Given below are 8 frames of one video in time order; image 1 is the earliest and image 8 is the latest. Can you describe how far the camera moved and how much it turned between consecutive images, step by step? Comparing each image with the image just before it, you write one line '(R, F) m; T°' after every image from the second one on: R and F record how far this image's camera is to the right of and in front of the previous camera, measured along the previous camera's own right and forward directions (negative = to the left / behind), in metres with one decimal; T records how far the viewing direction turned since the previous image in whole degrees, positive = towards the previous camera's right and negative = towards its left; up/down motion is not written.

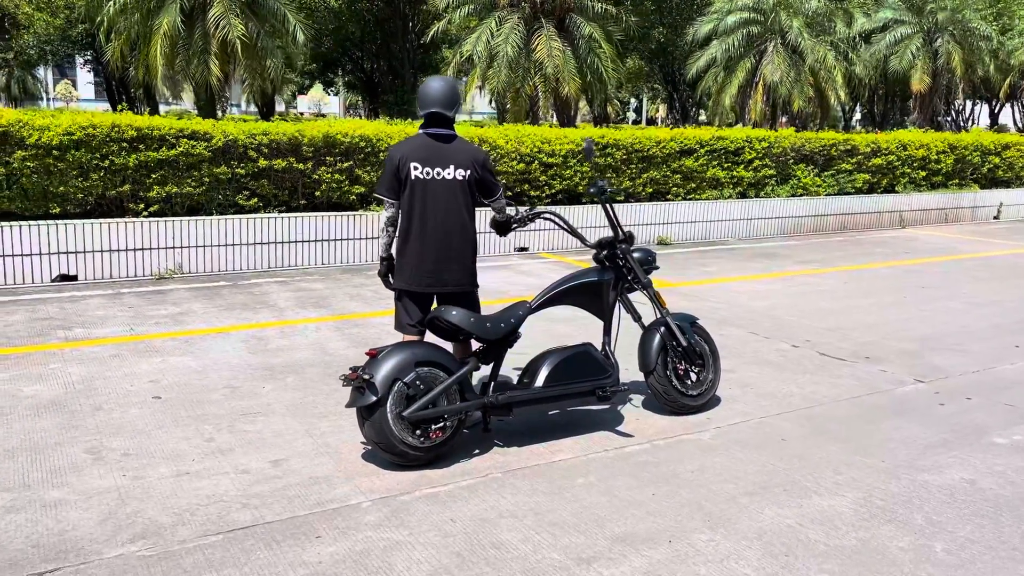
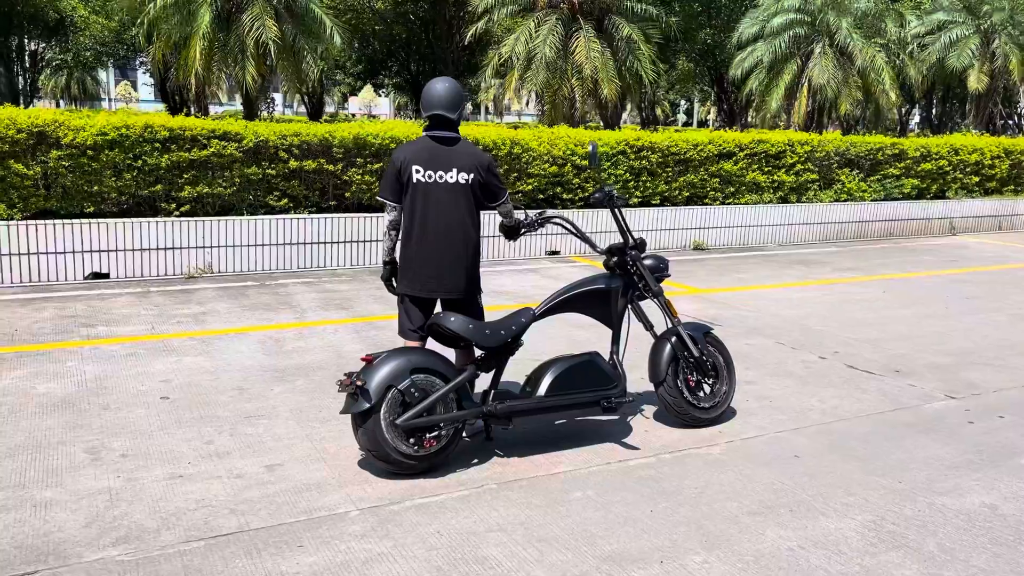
(+0.2, +0.1) m; -3°
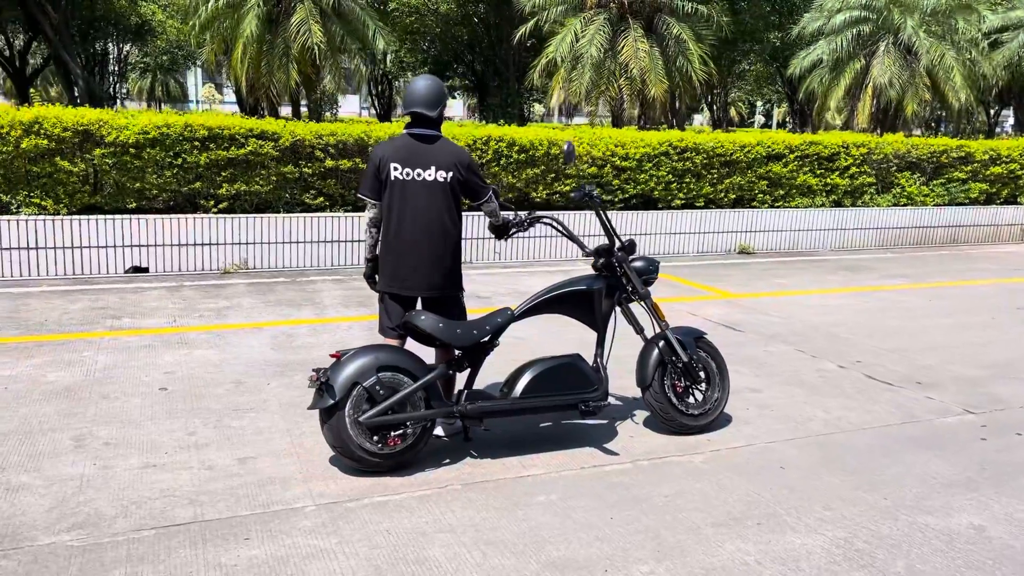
(+0.4, +0.1) m; -5°
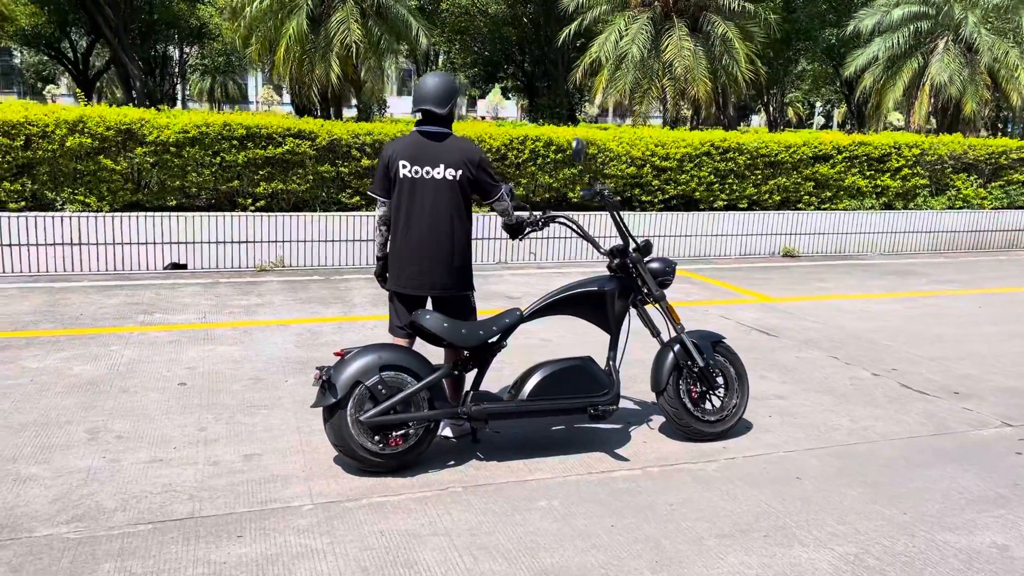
(+0.2, +0.1) m; -4°
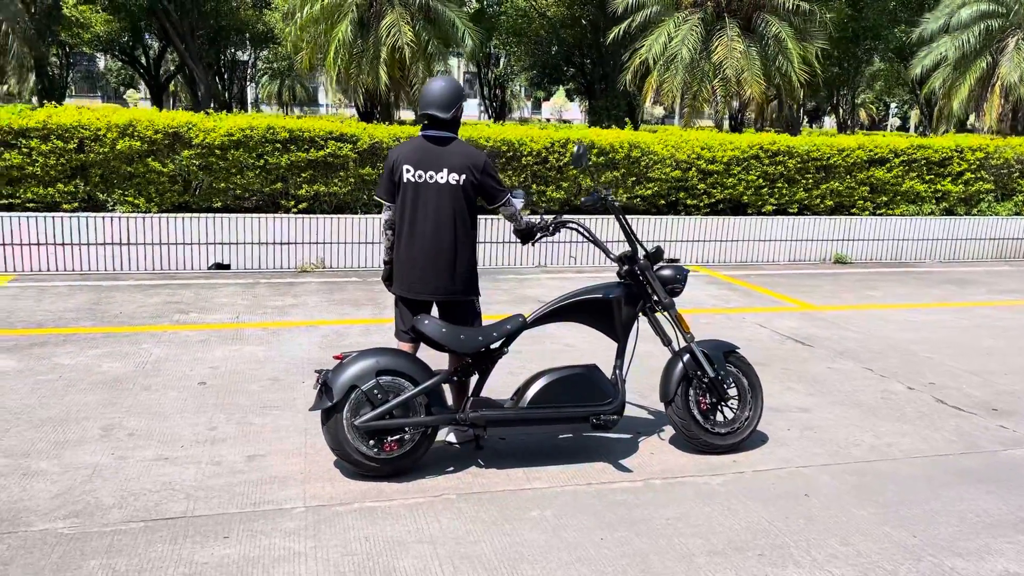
(+0.3, +0.1) m; -4°
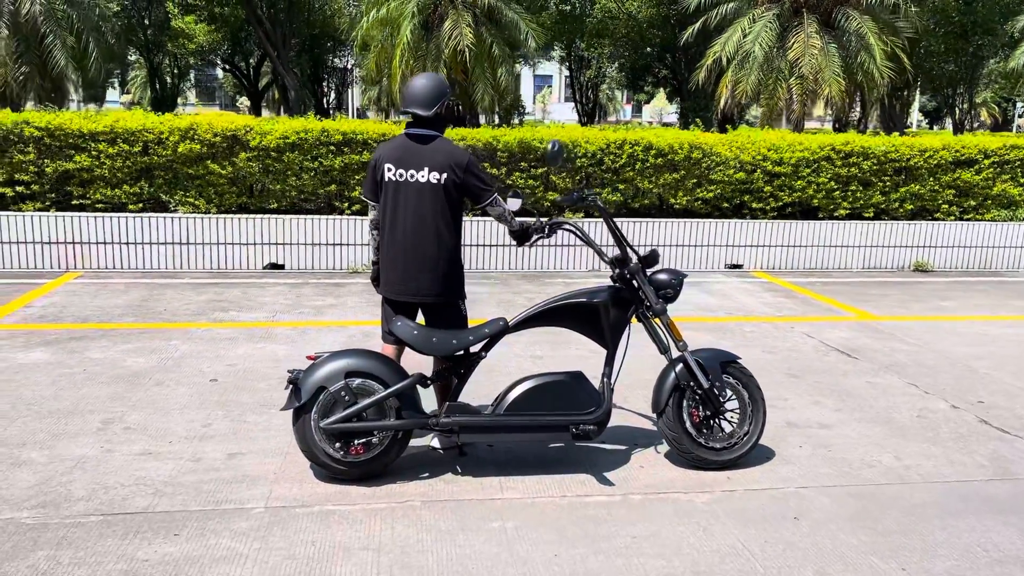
(+0.5, +0.2) m; -7°
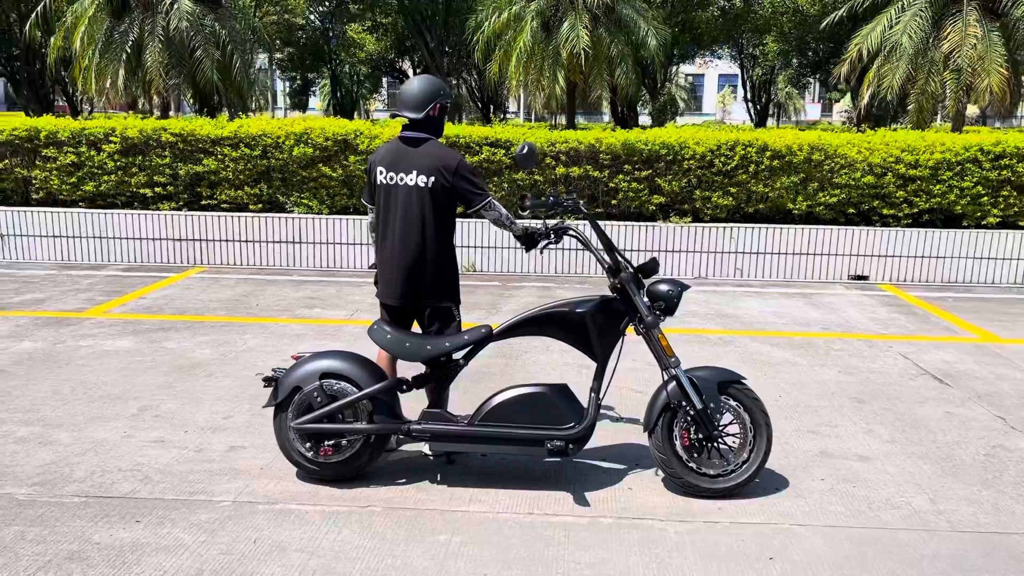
(+0.8, +0.2) m; -12°
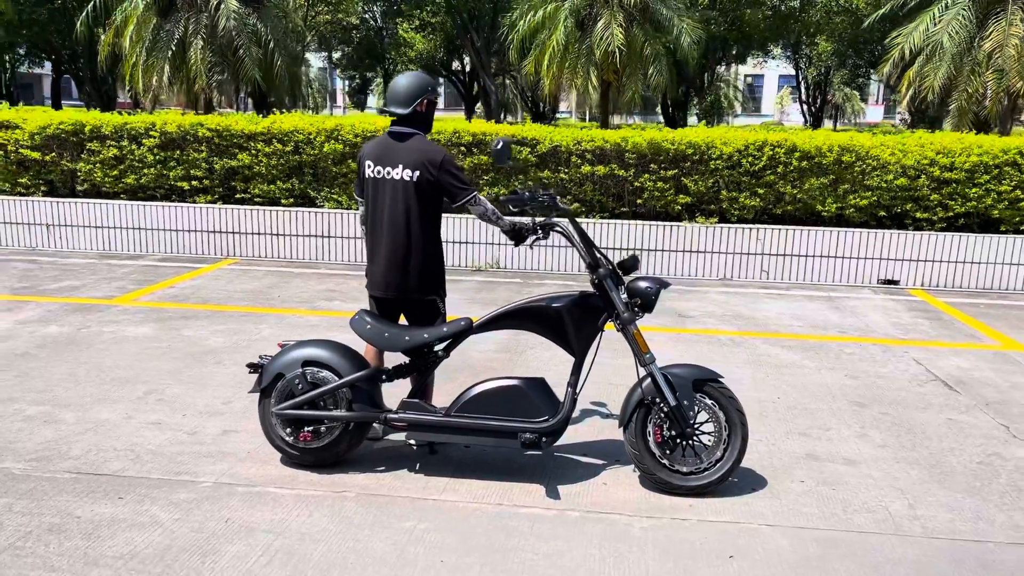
(+0.3, 0.0) m; -4°
